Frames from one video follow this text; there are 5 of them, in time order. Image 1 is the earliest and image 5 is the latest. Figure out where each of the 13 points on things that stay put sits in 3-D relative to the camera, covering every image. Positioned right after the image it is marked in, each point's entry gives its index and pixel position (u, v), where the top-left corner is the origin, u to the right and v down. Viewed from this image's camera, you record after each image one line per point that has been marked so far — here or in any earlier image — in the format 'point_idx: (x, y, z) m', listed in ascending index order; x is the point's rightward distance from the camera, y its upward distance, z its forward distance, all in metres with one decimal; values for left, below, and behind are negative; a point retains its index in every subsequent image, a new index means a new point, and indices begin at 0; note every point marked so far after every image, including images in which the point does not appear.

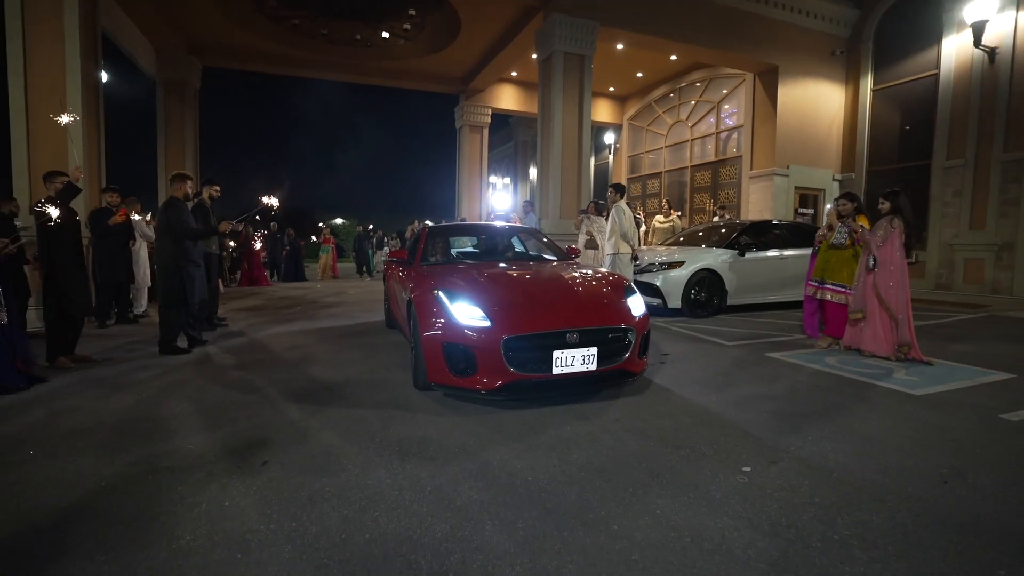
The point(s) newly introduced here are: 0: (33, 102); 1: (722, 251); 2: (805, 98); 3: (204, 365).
0: (-6.5, +2.5, +7.4) m
1: (+3.1, +0.5, +8.1) m
2: (+6.9, +4.5, +12.6) m
3: (-3.2, -0.8, +5.5) m
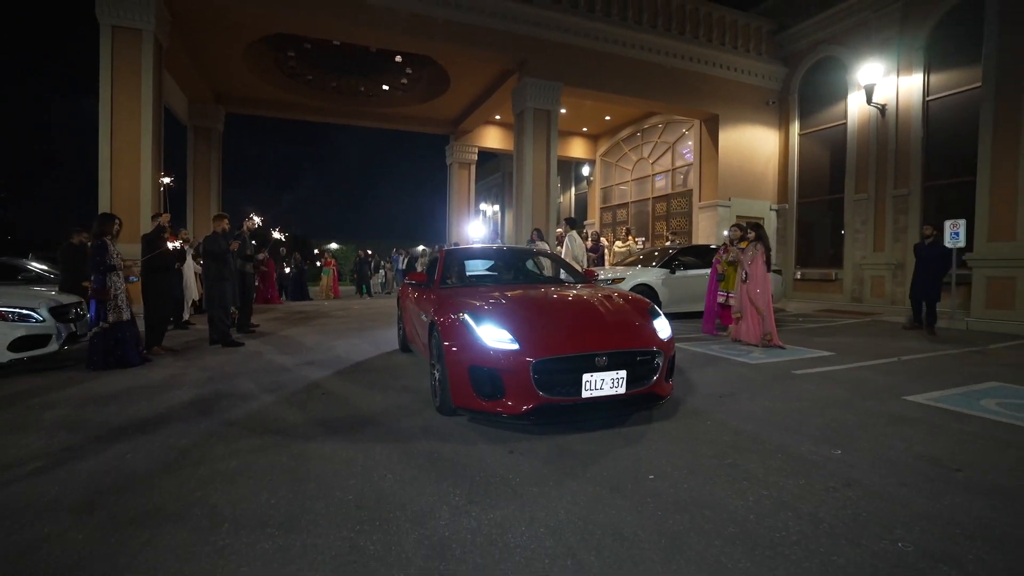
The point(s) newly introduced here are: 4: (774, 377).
0: (-6.9, +2.3, +9.4) m
1: (+2.7, +0.3, +10.1) m
2: (+6.4, +4.1, +14.9) m
3: (-3.6, -0.9, +7.4) m
4: (+2.8, -0.9, +5.5) m
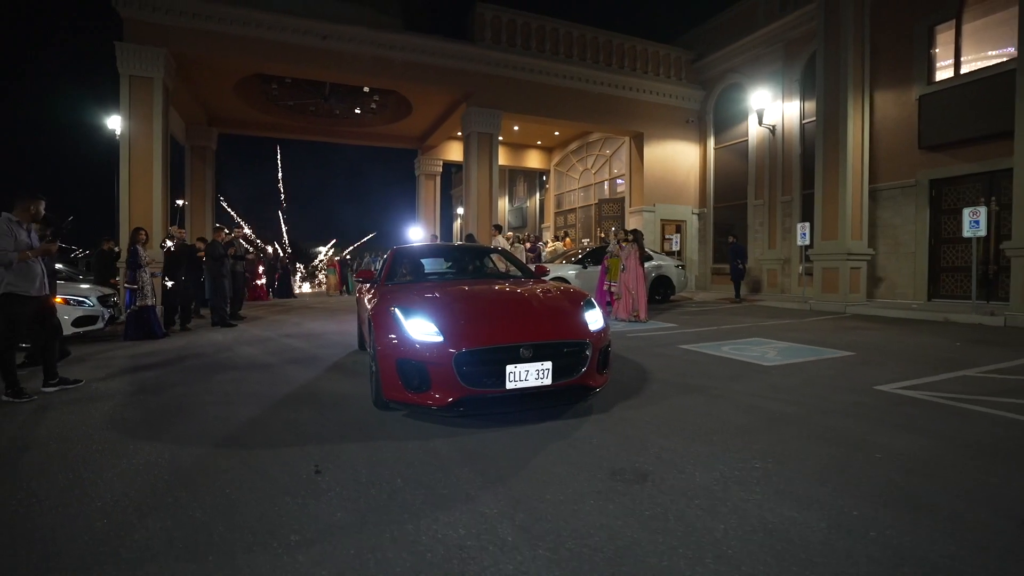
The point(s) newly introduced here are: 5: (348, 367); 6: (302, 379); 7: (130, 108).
0: (-8.2, +2.4, +11.7) m
1: (+1.4, +0.5, +12.5) m
2: (+5.0, +4.3, +17.4) m
3: (-4.8, -0.8, +9.7) m
4: (+1.5, -0.7, +7.9) m
5: (-2.0, -0.9, +6.5) m
6: (-2.3, -1.0, +5.9) m
7: (-8.2, +3.9, +11.6) m
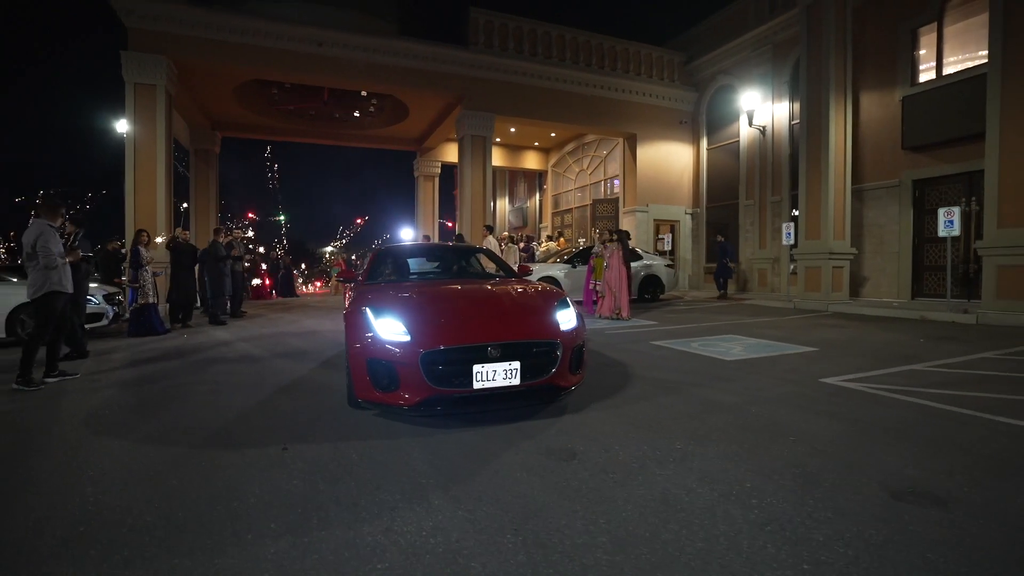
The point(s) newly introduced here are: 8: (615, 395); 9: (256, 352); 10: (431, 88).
0: (-8.5, +2.4, +12.1) m
1: (+1.2, +0.5, +12.8) m
2: (+4.9, +4.3, +17.6) m
3: (-5.0, -0.8, +10.1) m
4: (+1.3, -0.7, +8.2) m
5: (-2.3, -0.9, +6.9) m
6: (-2.6, -1.0, +6.2) m
7: (-8.4, +3.9, +12.0) m
8: (+0.9, -1.0, +5.0) m
9: (-3.5, -0.9, +7.3) m
10: (-2.2, +5.6, +15.0) m
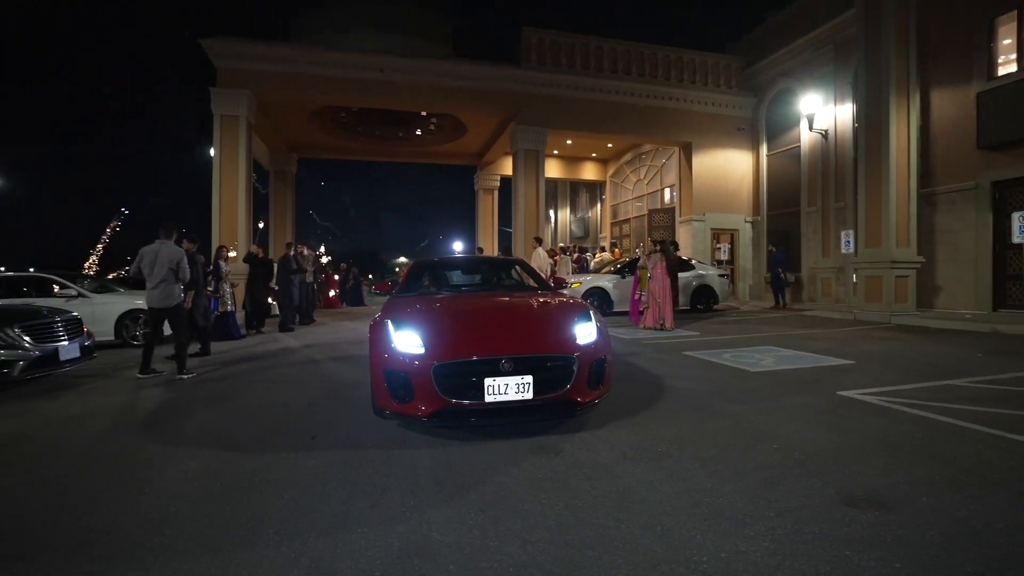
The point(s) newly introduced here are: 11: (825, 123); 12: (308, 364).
0: (-7.3, +2.1, +13.5) m
1: (+2.4, +0.3, +12.9) m
2: (+6.6, +4.0, +17.3) m
3: (-4.1, -1.0, +11.1) m
4: (+1.9, -0.9, +8.3) m
5: (-1.8, -1.1, +7.5) m
6: (-2.2, -1.1, +6.9) m
7: (-7.3, +3.6, +13.5) m
8: (+1.1, -1.1, +5.2) m
9: (-3.0, -1.1, +8.1) m
10: (-0.7, +5.3, +15.6) m
11: (+8.5, +4.5, +14.5) m
12: (-2.9, -1.1, +7.5) m
